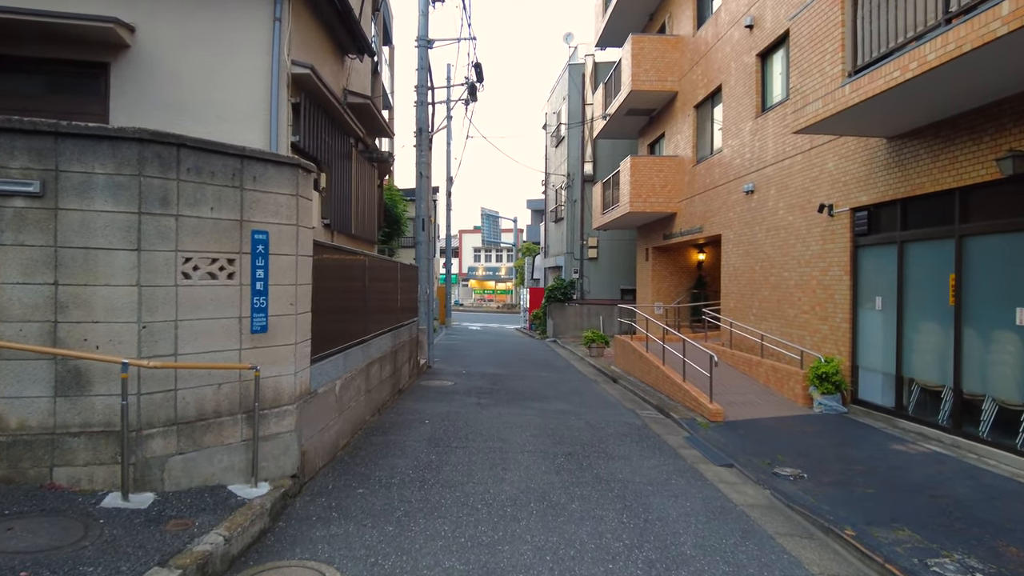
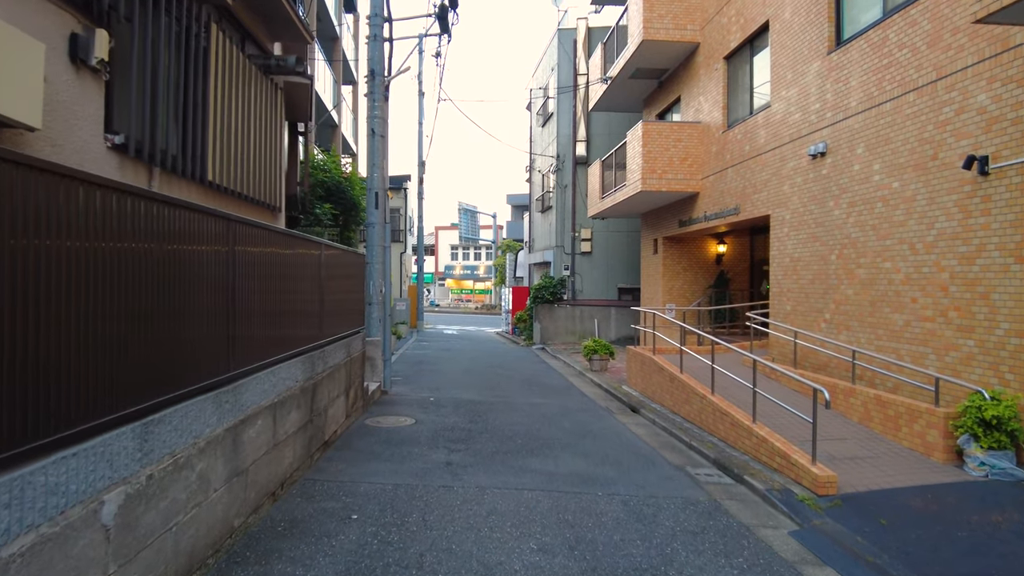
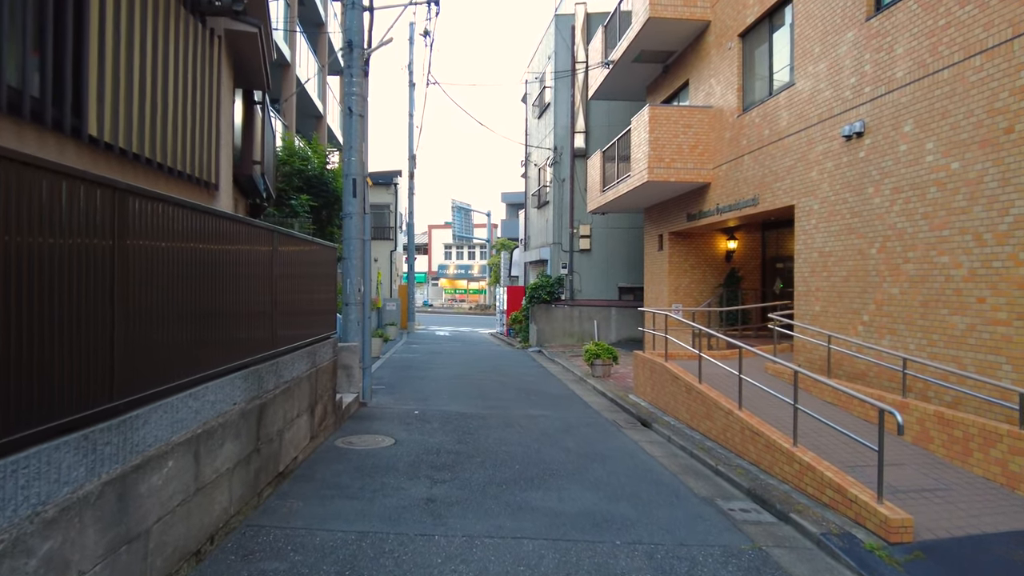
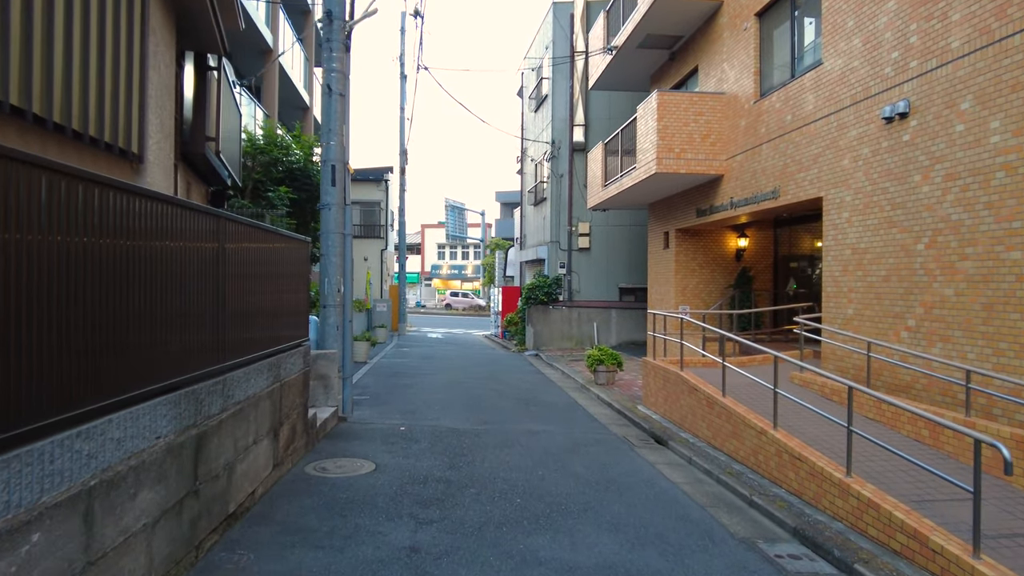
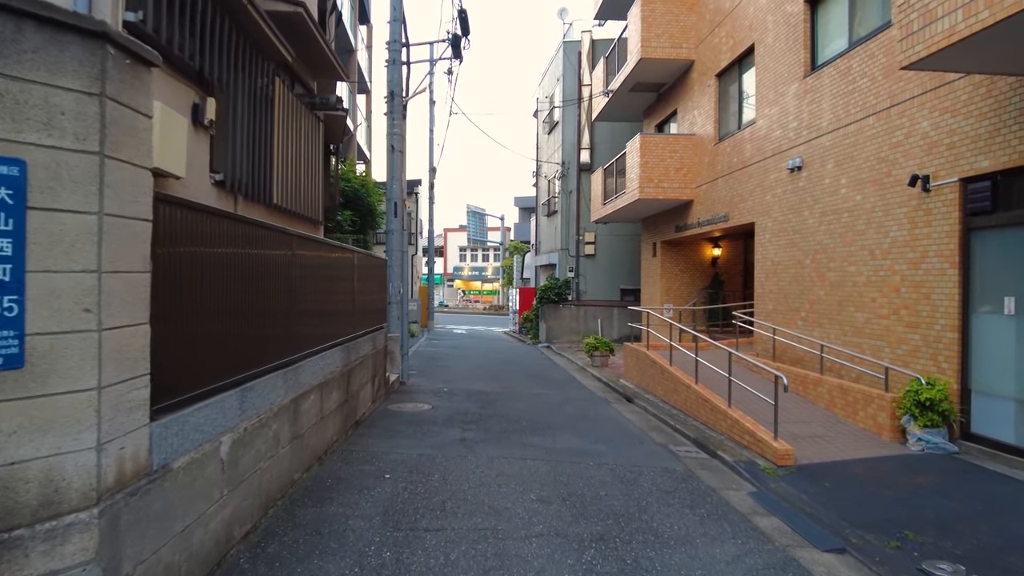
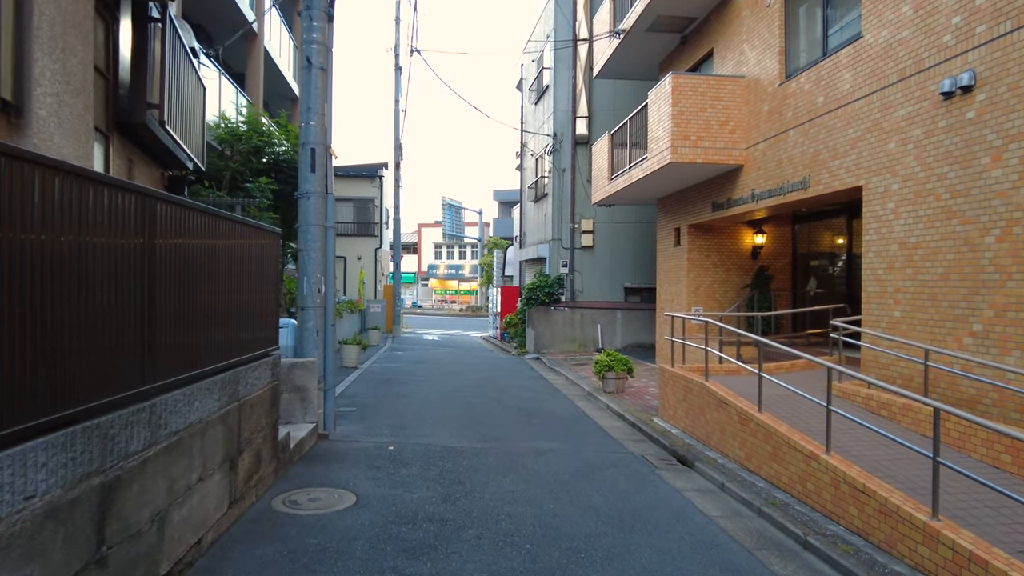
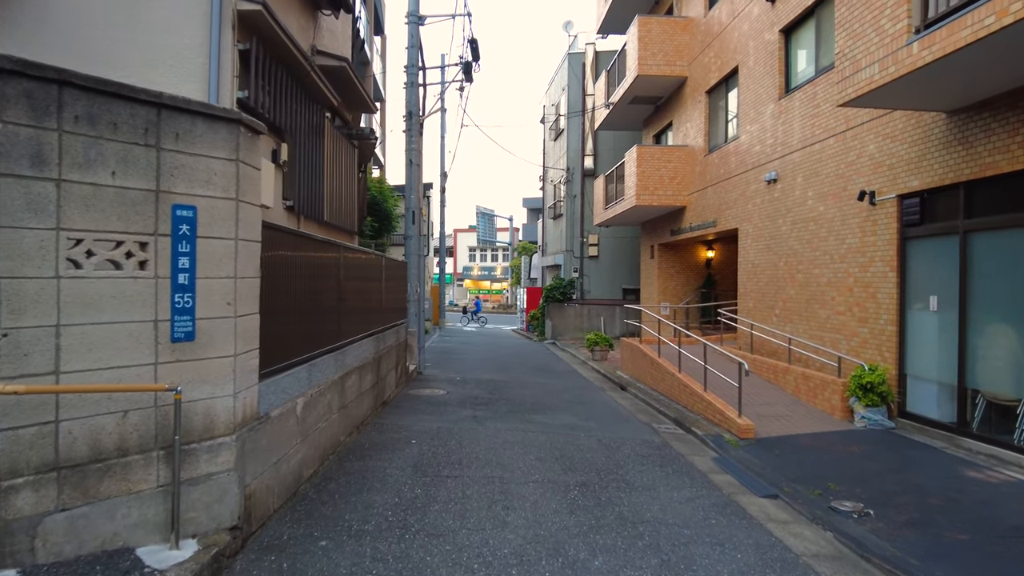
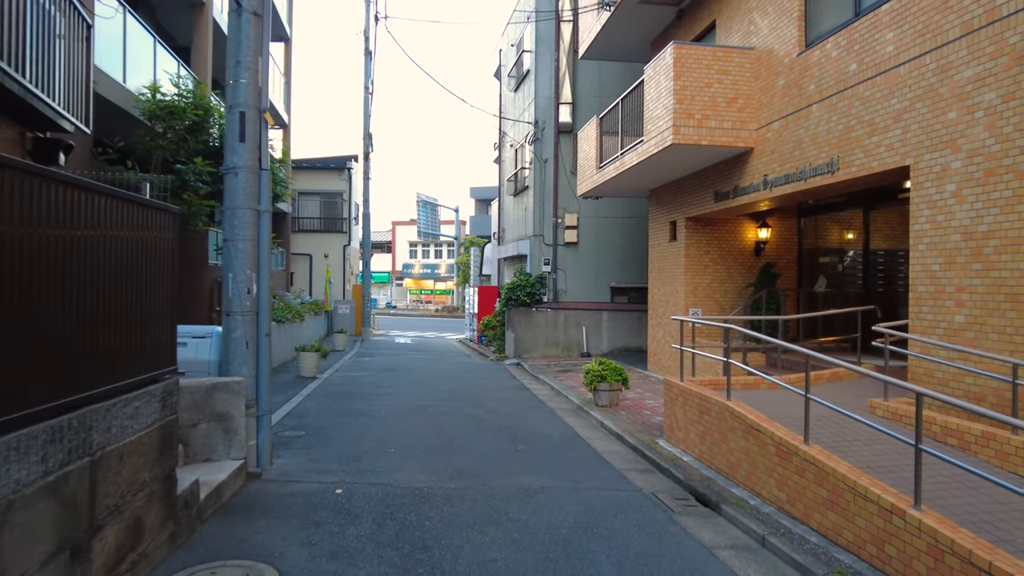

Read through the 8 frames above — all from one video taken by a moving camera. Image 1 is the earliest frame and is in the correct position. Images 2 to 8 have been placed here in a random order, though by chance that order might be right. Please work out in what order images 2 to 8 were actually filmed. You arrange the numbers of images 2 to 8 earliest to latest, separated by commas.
7, 5, 2, 3, 4, 6, 8
